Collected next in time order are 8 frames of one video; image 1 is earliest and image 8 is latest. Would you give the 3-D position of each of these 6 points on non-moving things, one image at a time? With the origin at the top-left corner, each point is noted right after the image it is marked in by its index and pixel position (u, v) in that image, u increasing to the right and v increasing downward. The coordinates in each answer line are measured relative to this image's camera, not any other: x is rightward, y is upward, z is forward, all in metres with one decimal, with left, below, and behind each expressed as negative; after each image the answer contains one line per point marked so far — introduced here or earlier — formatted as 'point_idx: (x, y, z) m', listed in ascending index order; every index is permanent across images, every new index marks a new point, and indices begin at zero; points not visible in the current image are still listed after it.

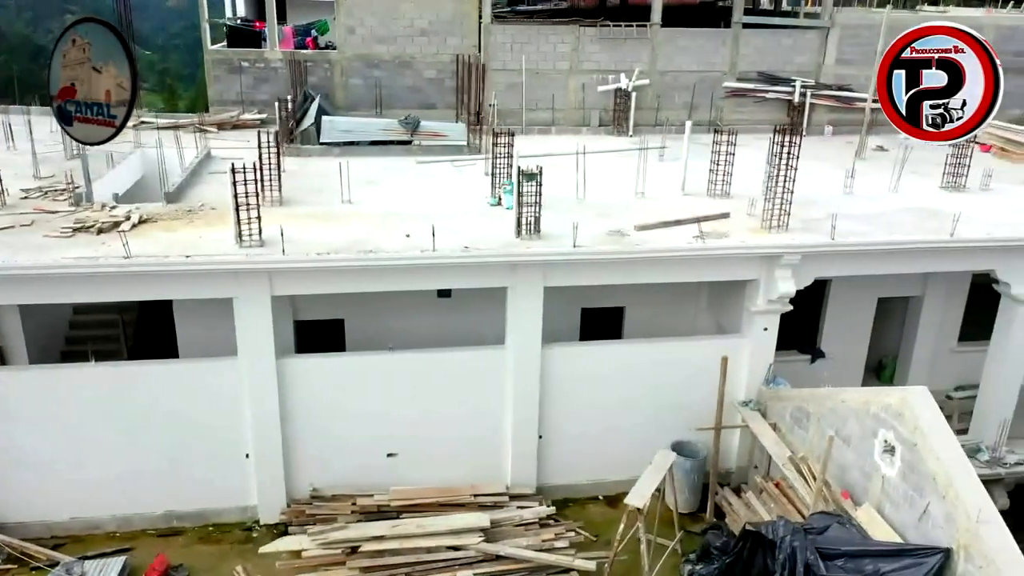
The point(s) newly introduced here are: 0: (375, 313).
0: (-1.5, -0.3, +12.5) m
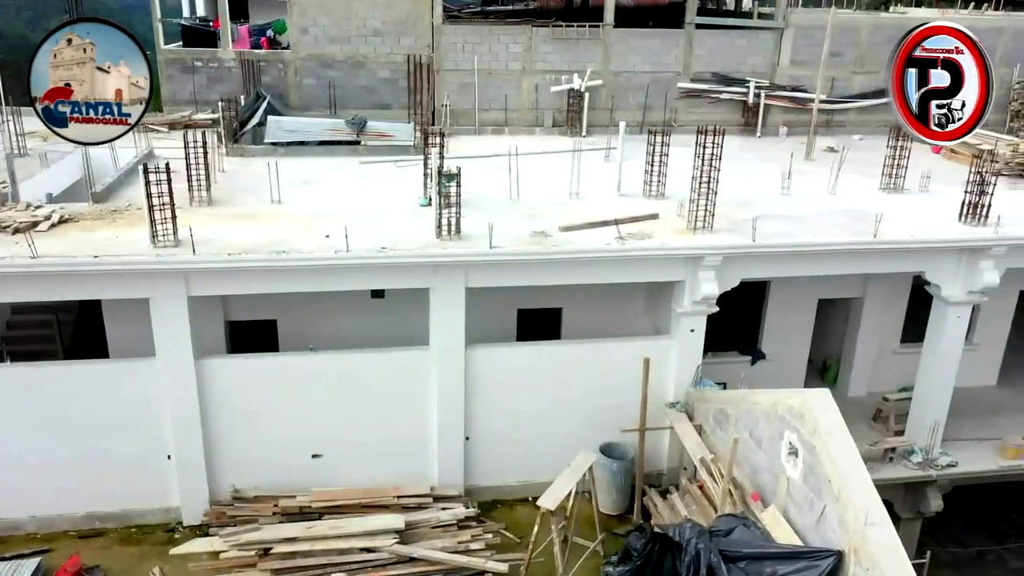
0: (-2.3, -0.3, +12.5) m
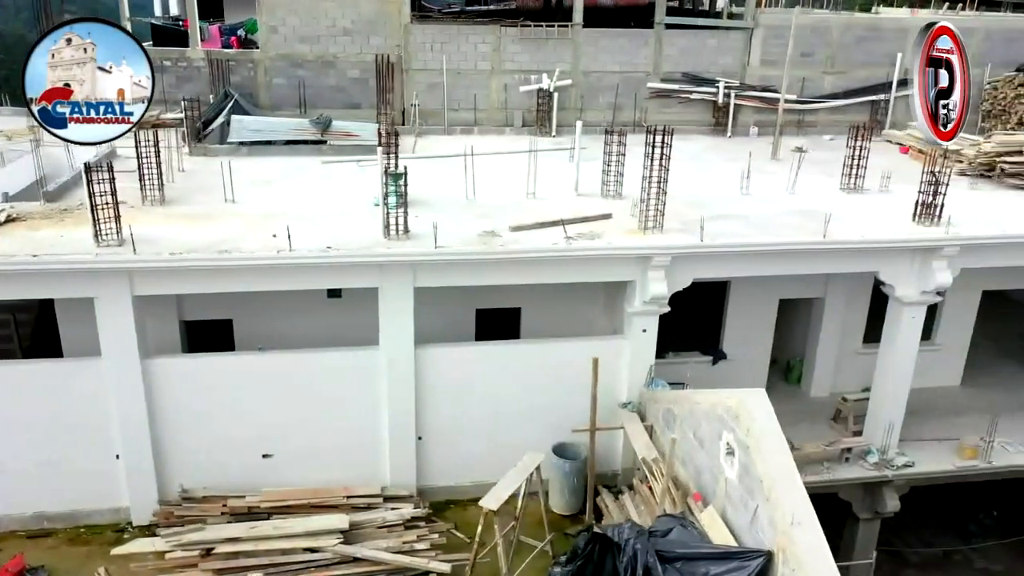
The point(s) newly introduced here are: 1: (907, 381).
0: (-2.8, -0.3, +12.5) m
1: (+4.4, -1.0, +12.4) m
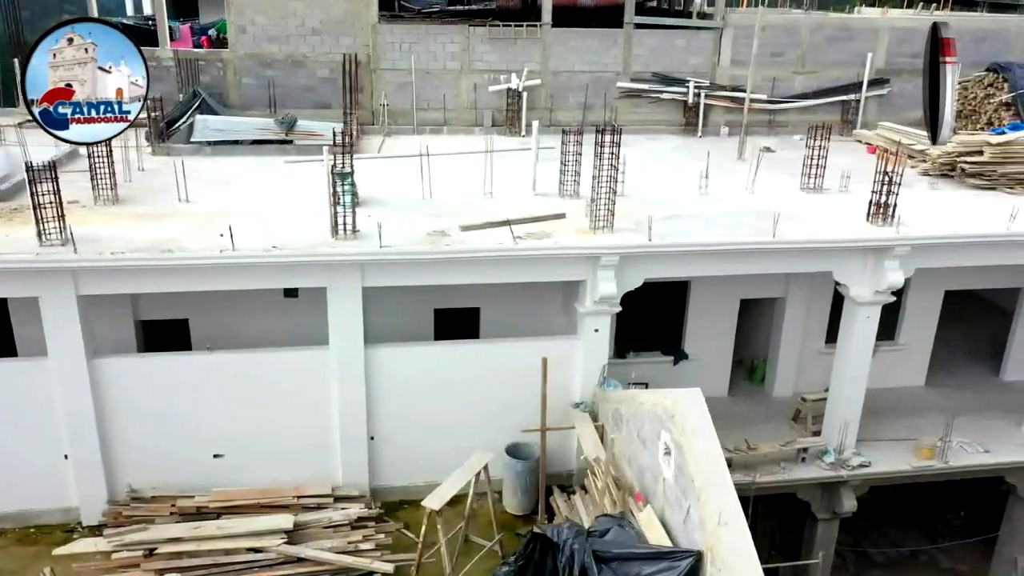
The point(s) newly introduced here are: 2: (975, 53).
0: (-3.3, -0.3, +12.4) m
1: (+3.9, -1.0, +12.4) m
2: (+8.1, +4.1, +19.4) m
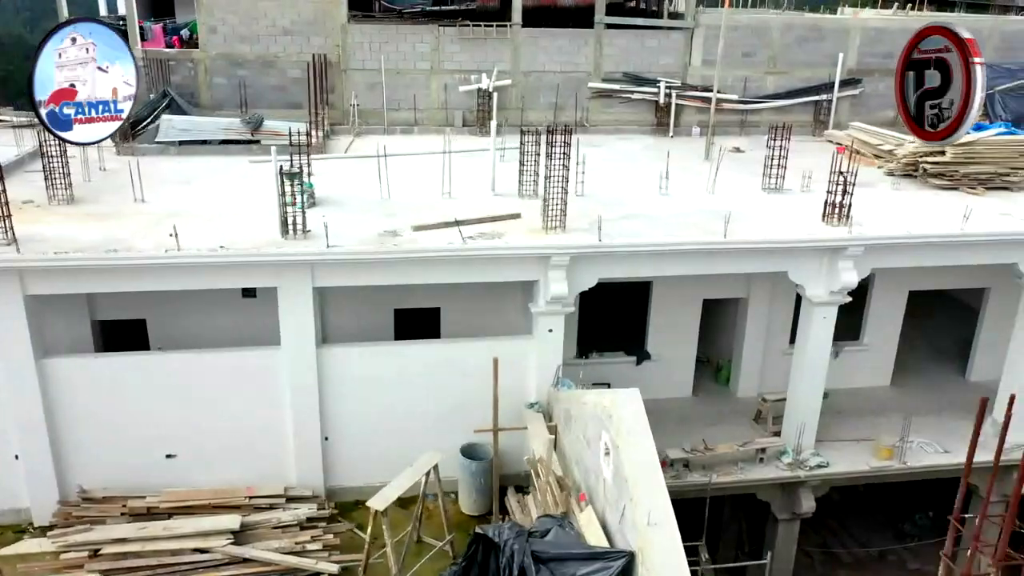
0: (-3.8, -0.3, +12.4) m
1: (+3.4, -1.0, +12.4) m
2: (+7.6, +4.1, +19.4) m
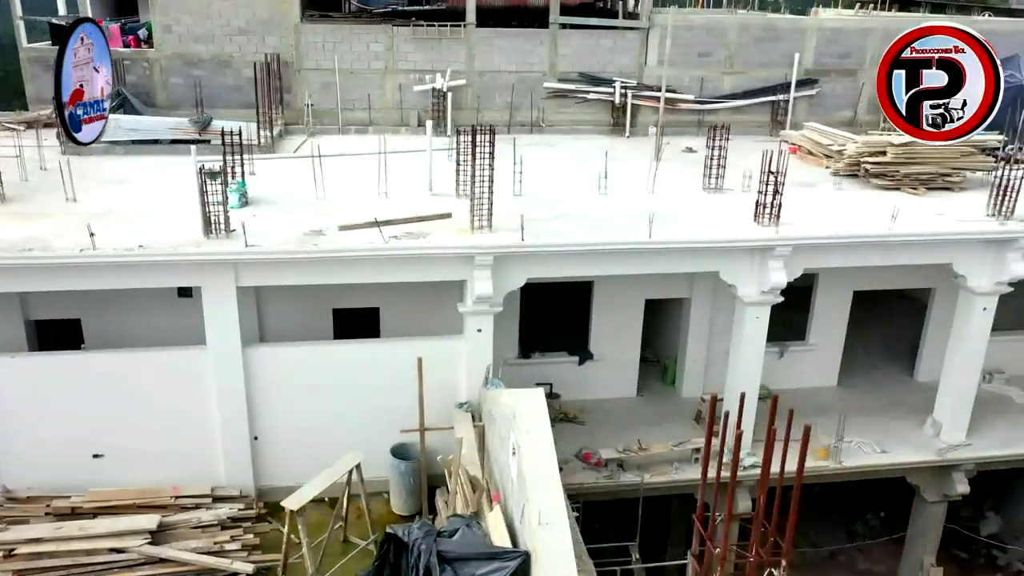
0: (-4.5, -0.3, +12.4) m
1: (+2.7, -1.0, +12.4) m
2: (+6.8, +4.1, +19.4) m
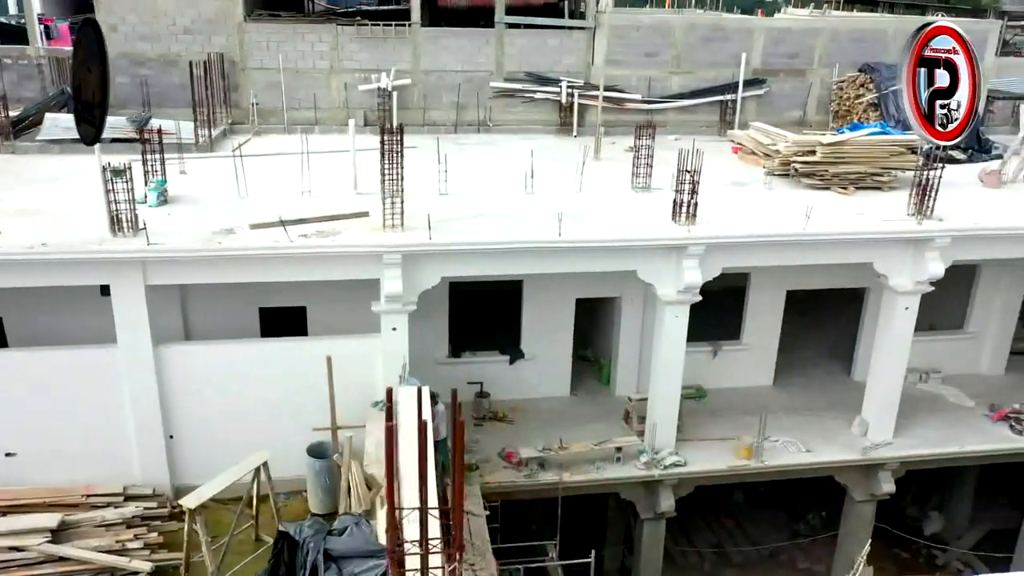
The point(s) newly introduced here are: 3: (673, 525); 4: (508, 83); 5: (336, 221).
0: (-5.4, -0.3, +12.4) m
1: (+1.8, -1.0, +12.4) m
2: (+5.9, +4.1, +19.5) m
3: (+2.5, -3.7, +17.5) m
4: (-0.1, +3.5, +18.8) m
5: (-1.8, +0.7, +11.3) m
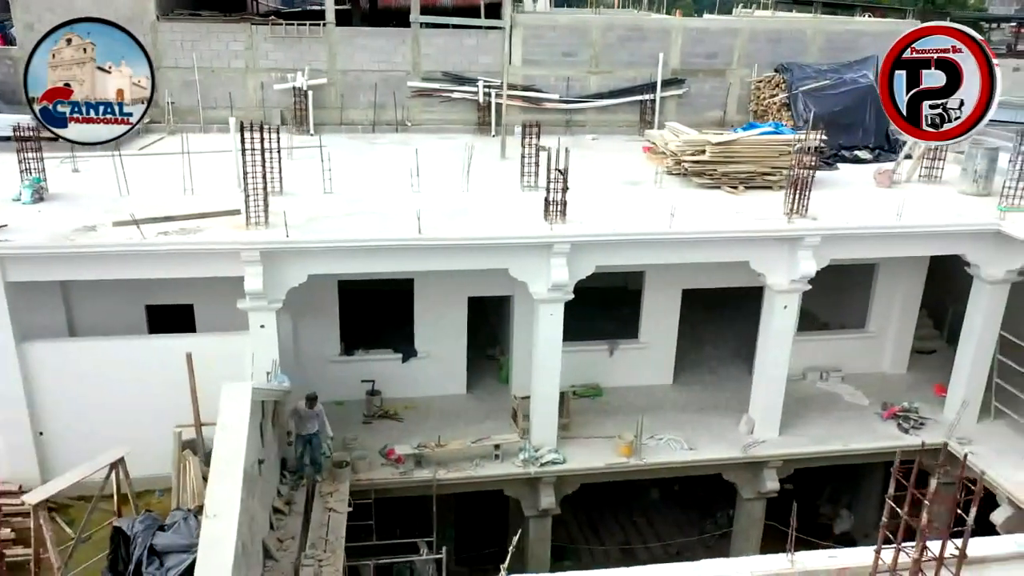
0: (-6.8, -0.2, +12.4) m
1: (+0.4, -1.0, +12.4) m
2: (+4.5, +4.1, +19.5) m
3: (+1.1, -3.7, +17.5) m
4: (-1.5, +3.5, +18.8) m
5: (-3.2, +0.7, +11.4) m
